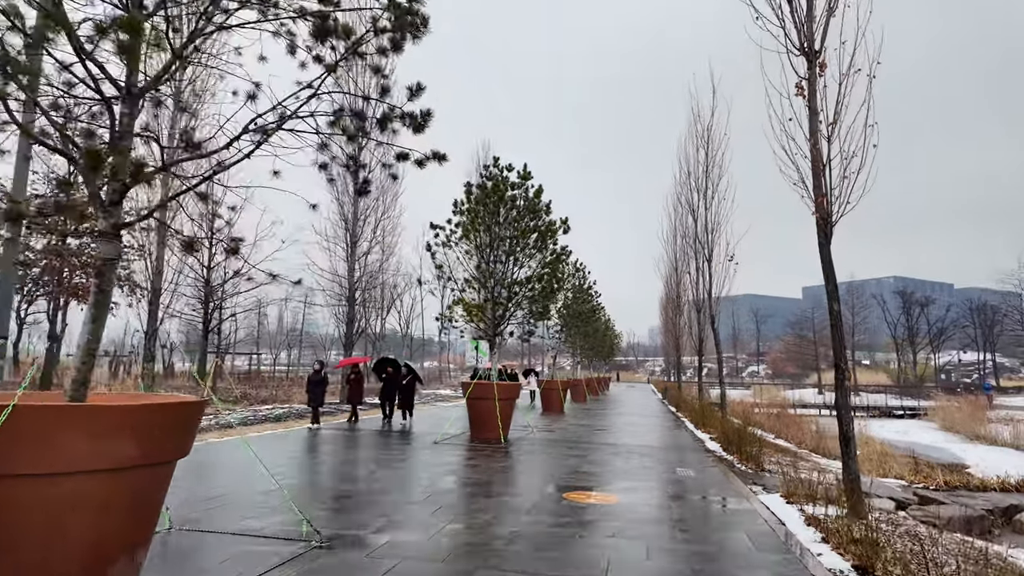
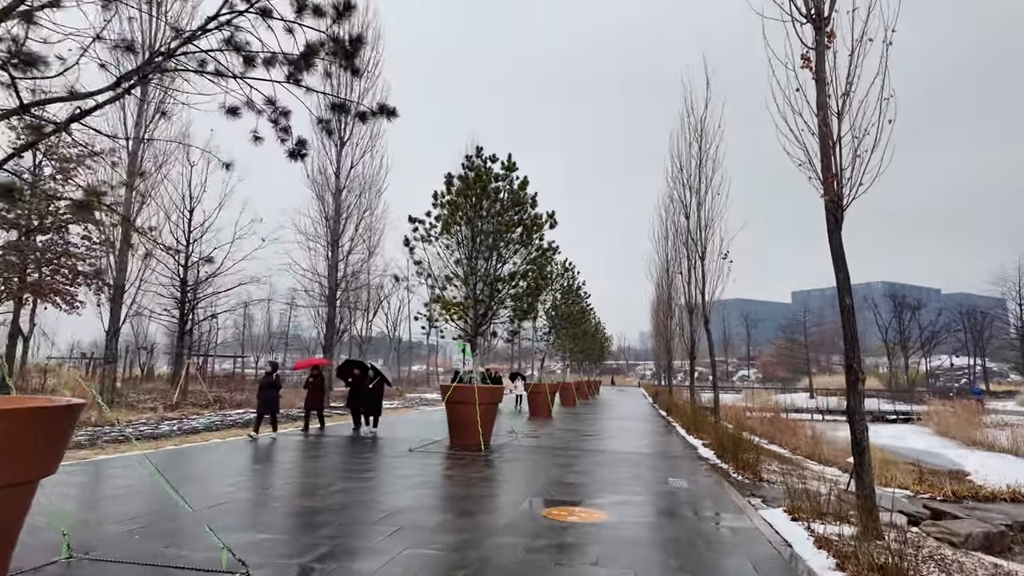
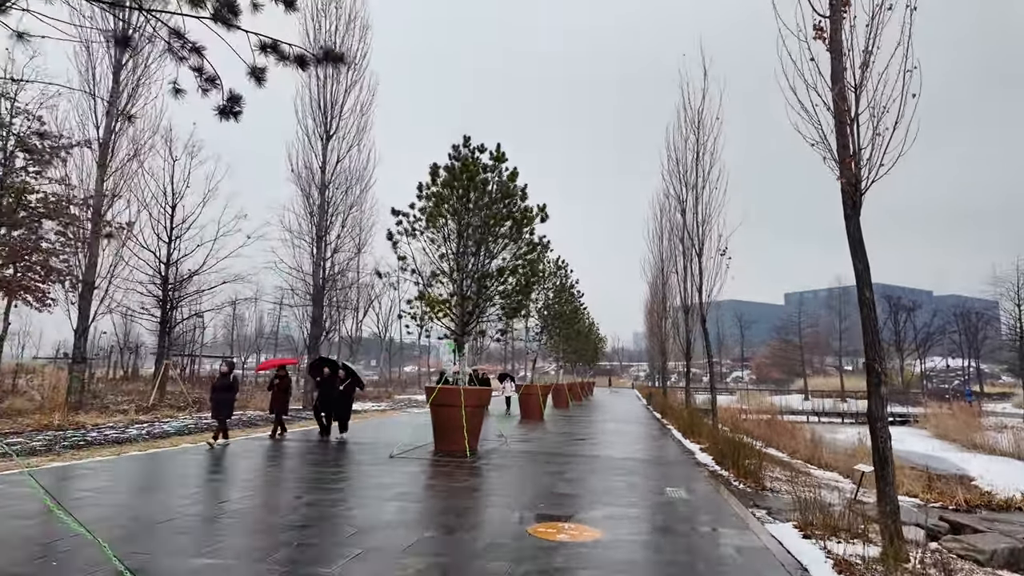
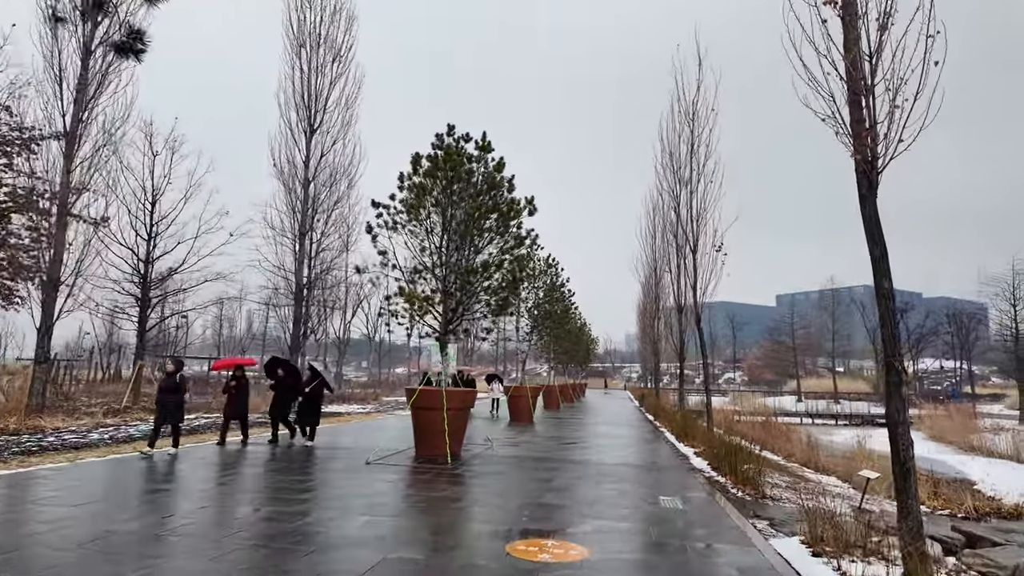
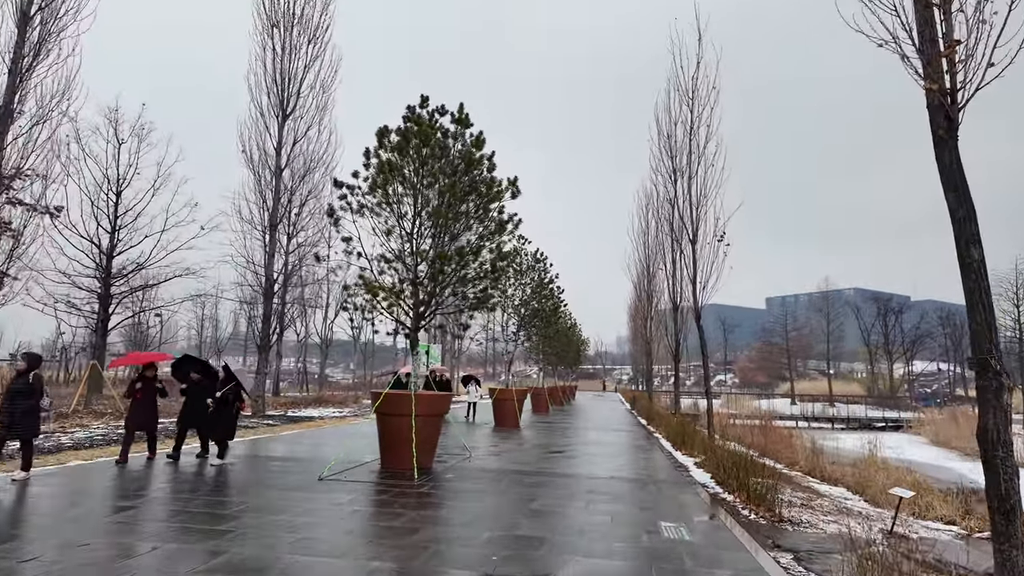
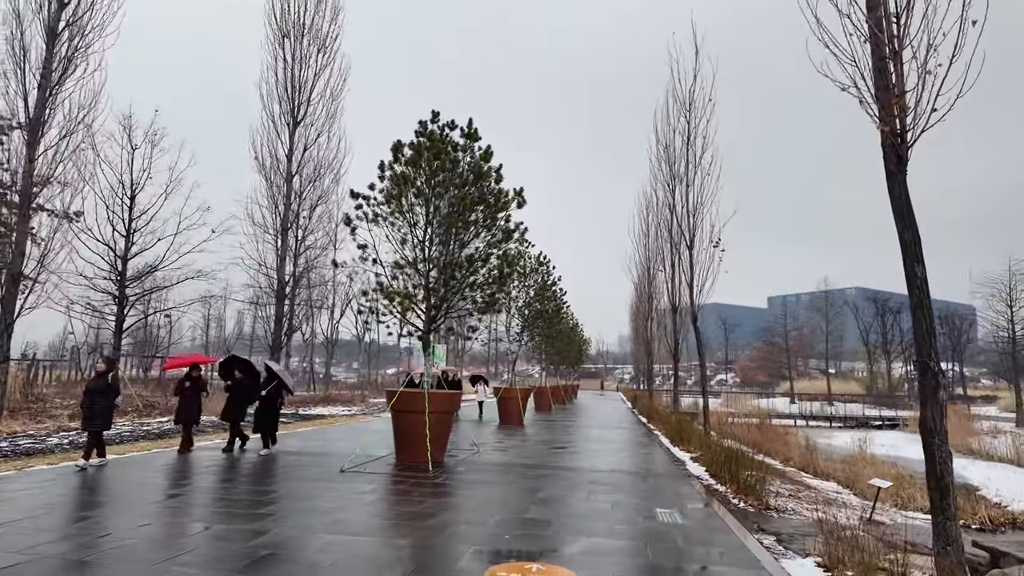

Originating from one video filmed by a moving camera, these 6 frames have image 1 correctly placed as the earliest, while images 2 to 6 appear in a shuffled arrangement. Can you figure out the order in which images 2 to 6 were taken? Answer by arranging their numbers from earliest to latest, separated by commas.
2, 3, 4, 6, 5
